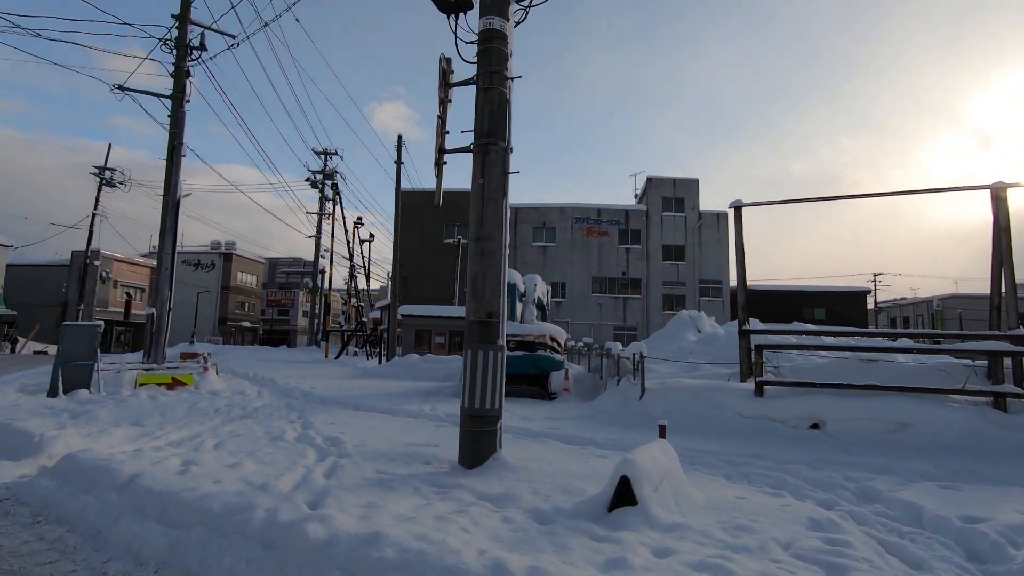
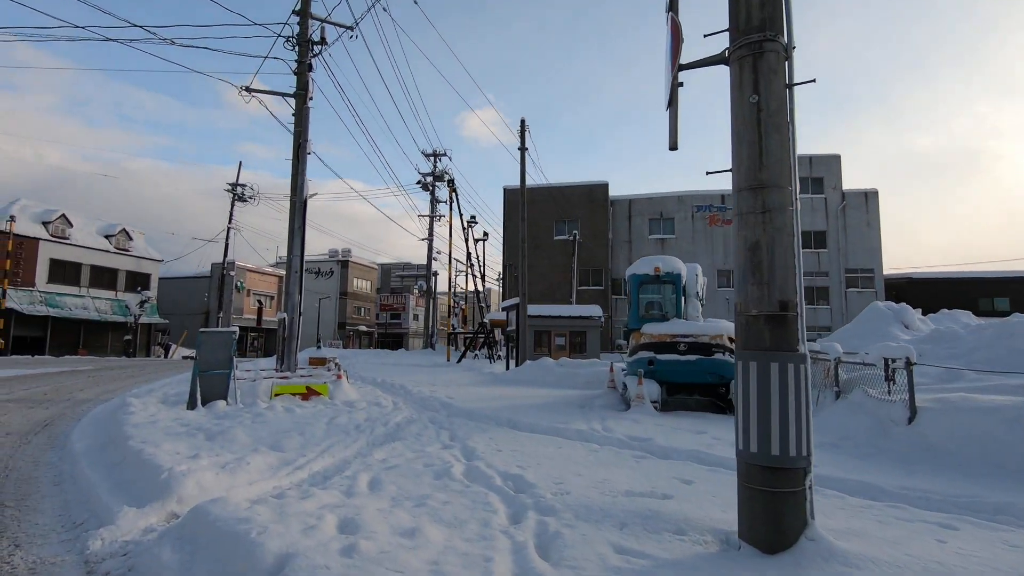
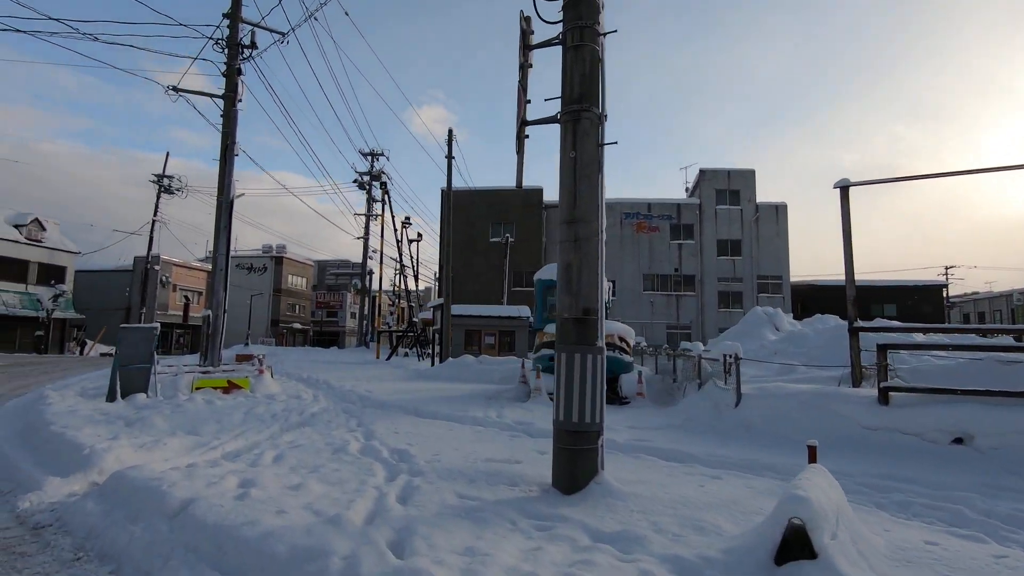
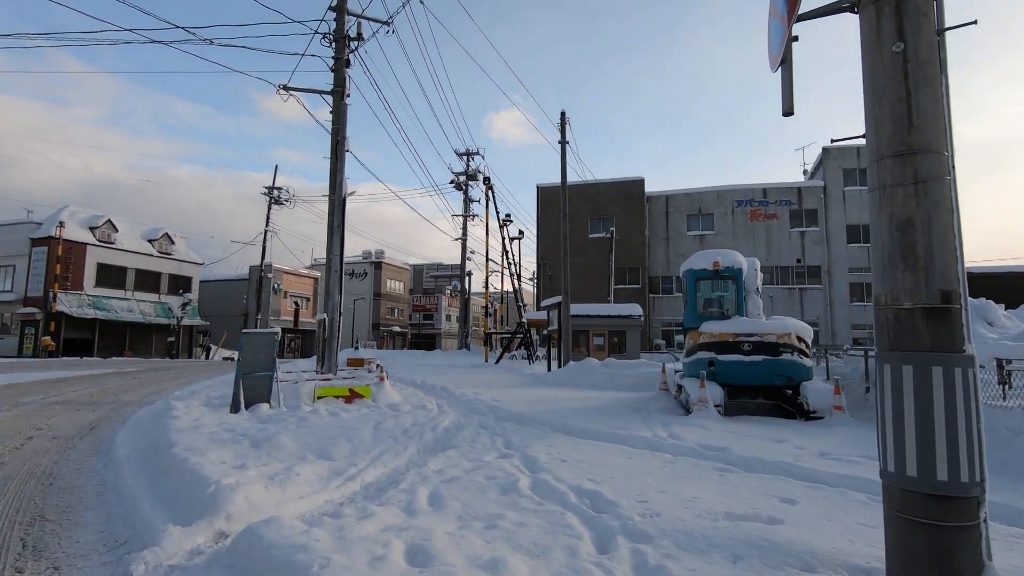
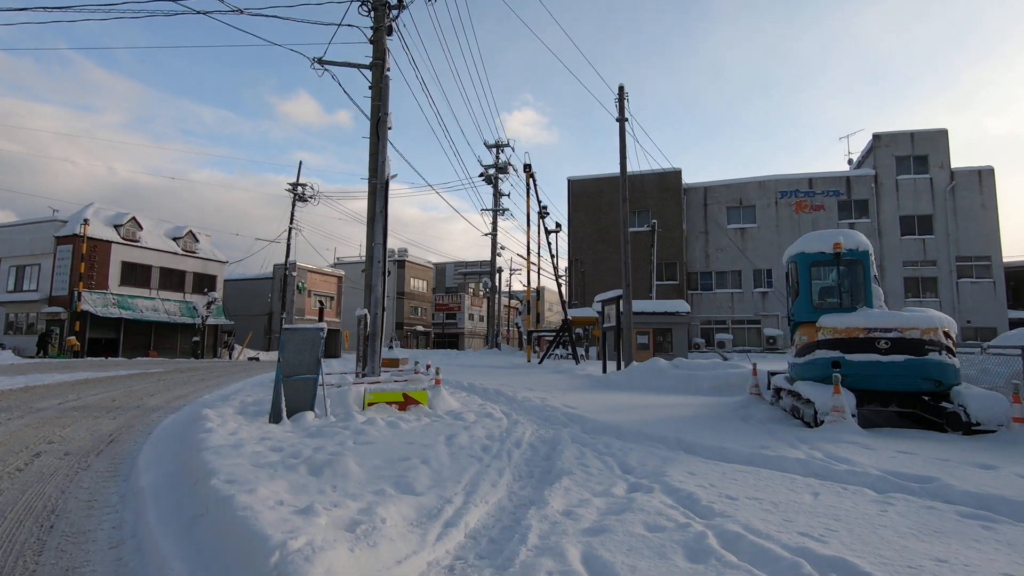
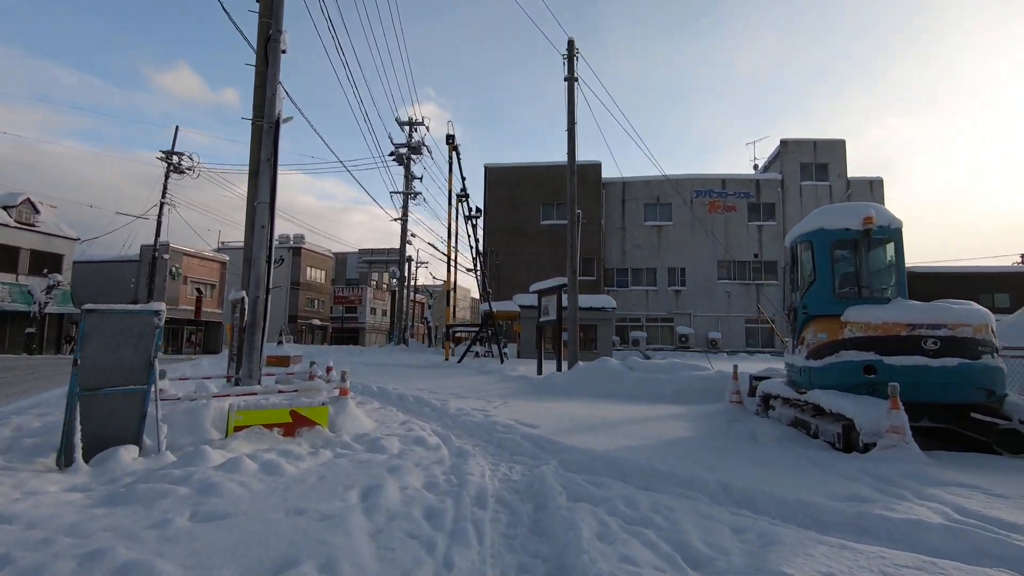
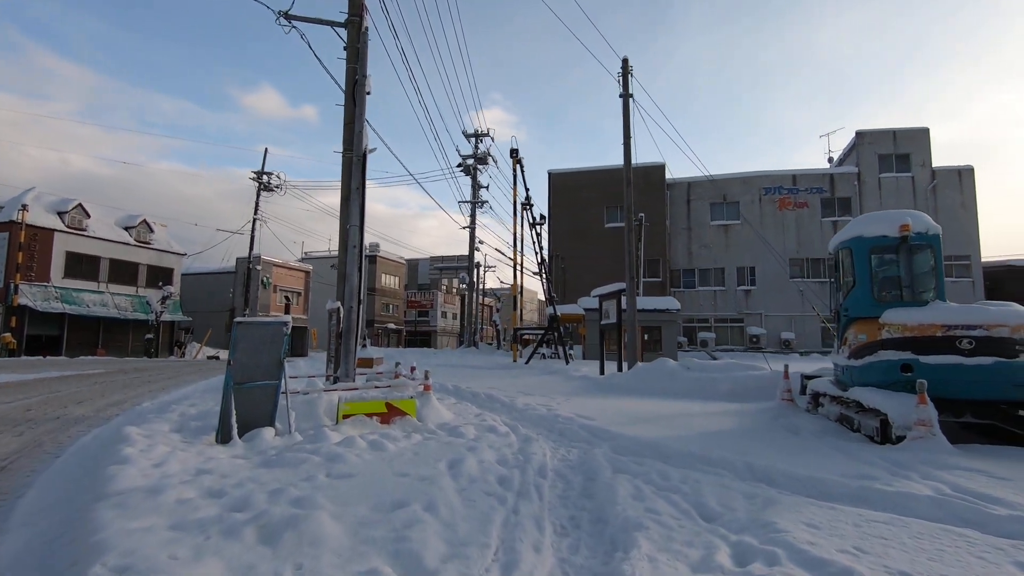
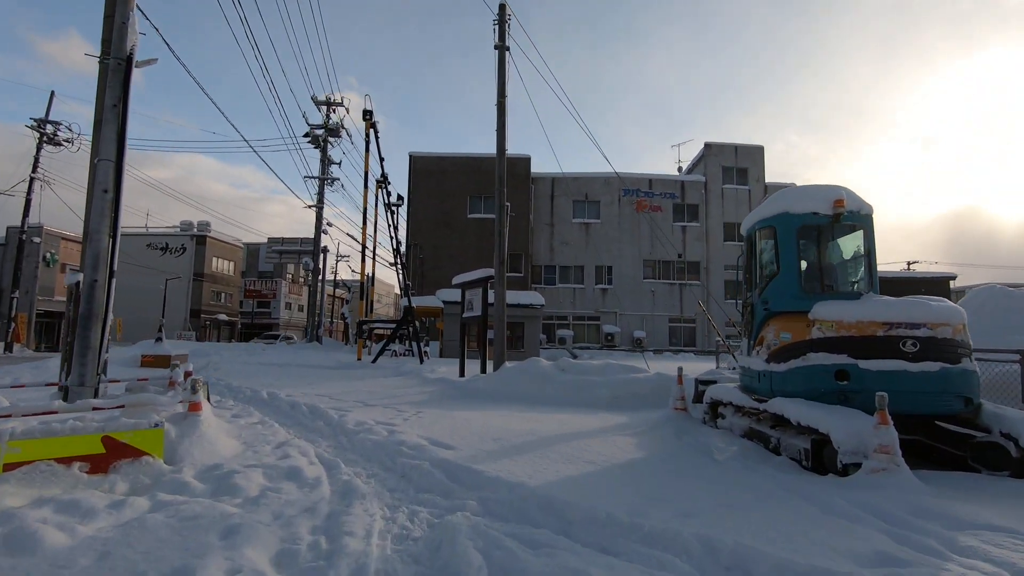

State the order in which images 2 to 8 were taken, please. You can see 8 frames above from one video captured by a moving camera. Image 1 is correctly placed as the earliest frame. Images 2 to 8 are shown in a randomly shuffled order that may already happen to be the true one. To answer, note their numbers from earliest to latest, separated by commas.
3, 2, 4, 5, 7, 6, 8
